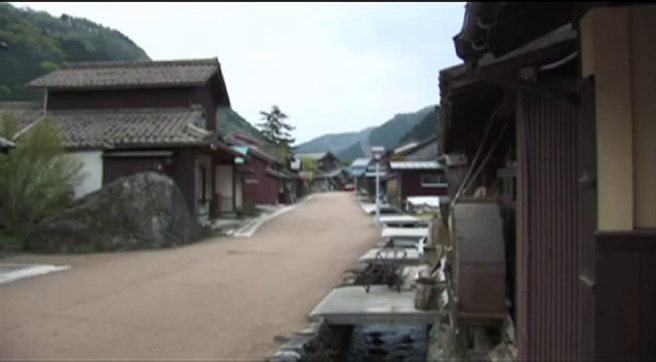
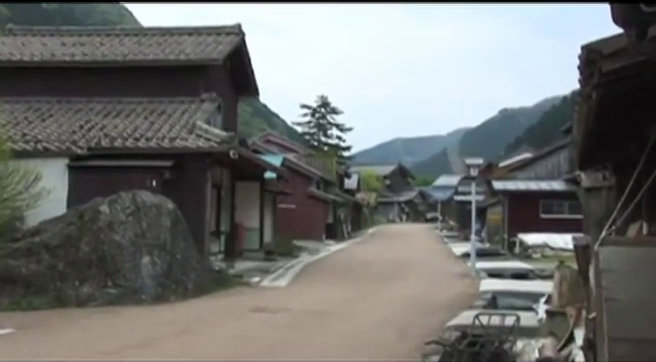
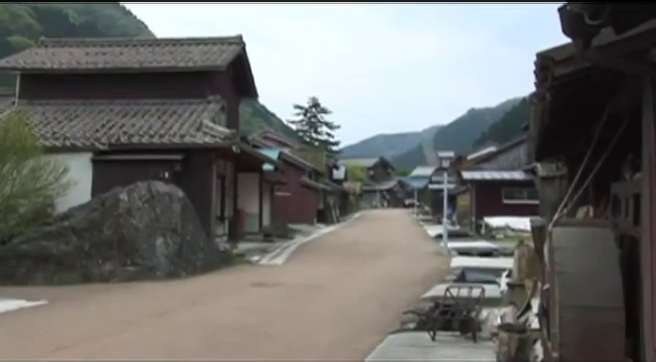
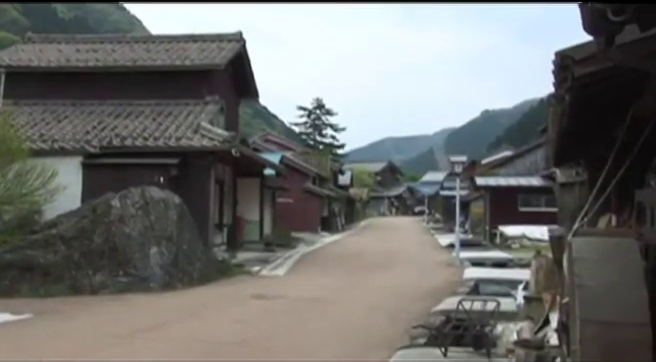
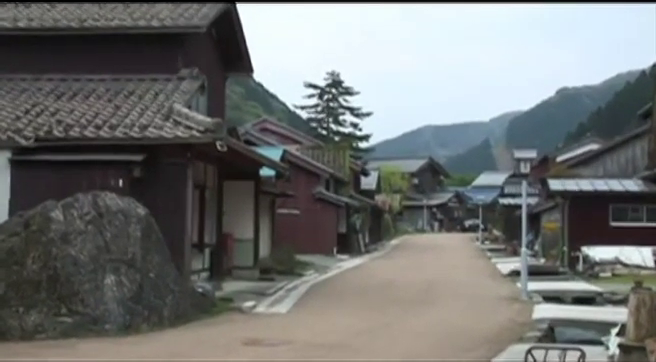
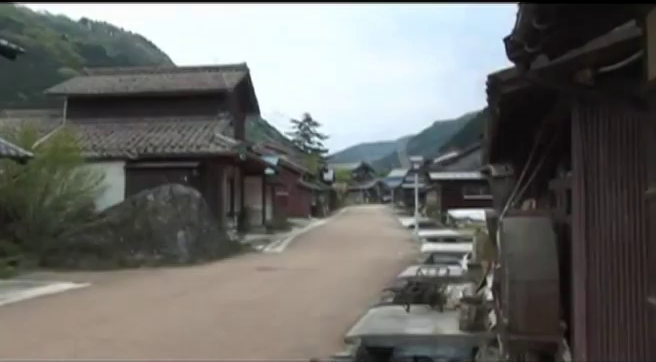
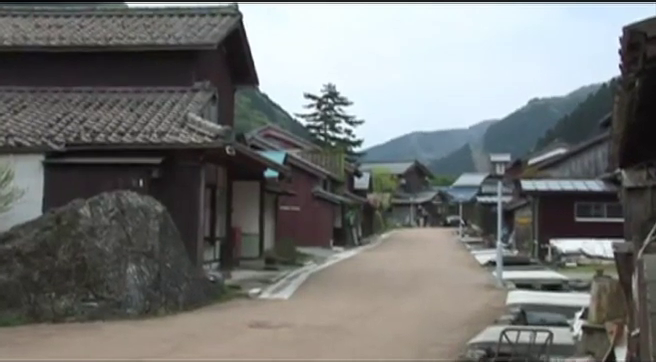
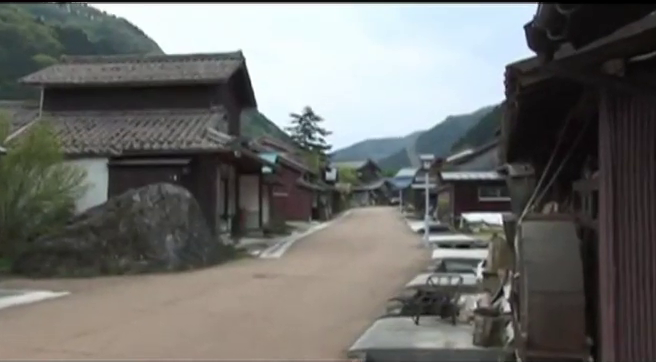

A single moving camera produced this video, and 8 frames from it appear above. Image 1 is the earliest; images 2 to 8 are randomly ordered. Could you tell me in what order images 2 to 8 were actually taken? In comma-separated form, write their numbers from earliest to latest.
6, 8, 3, 4, 2, 7, 5
